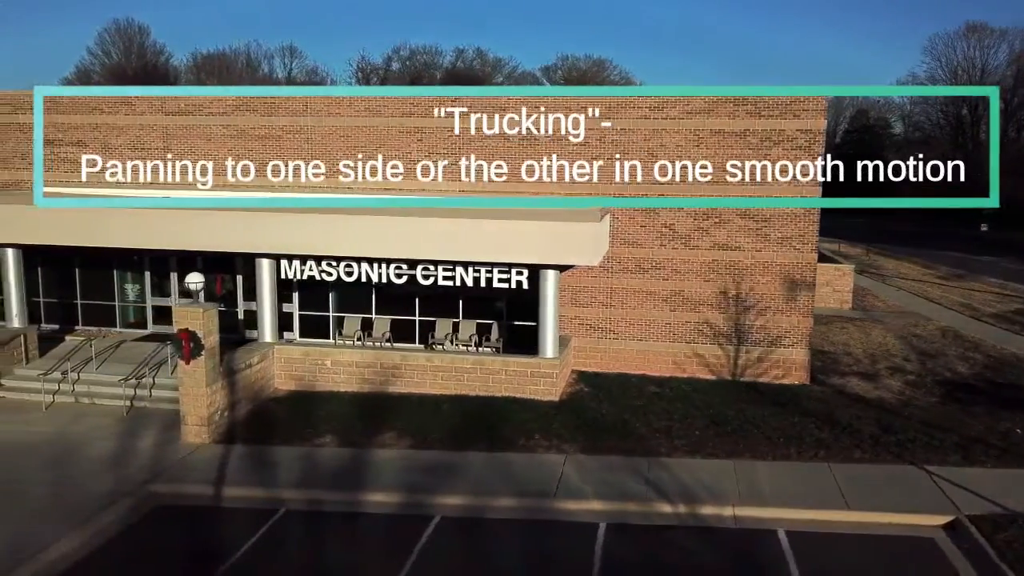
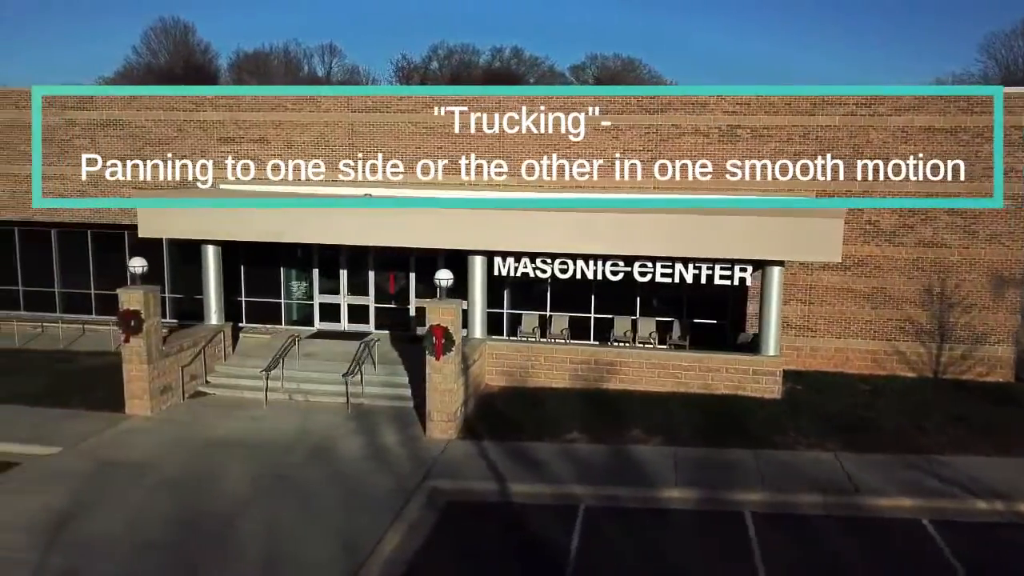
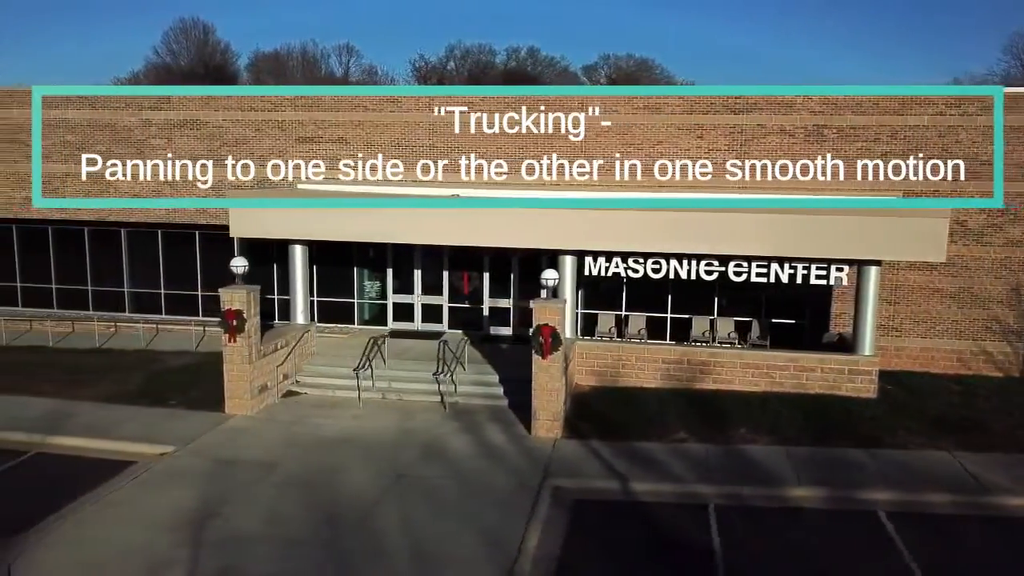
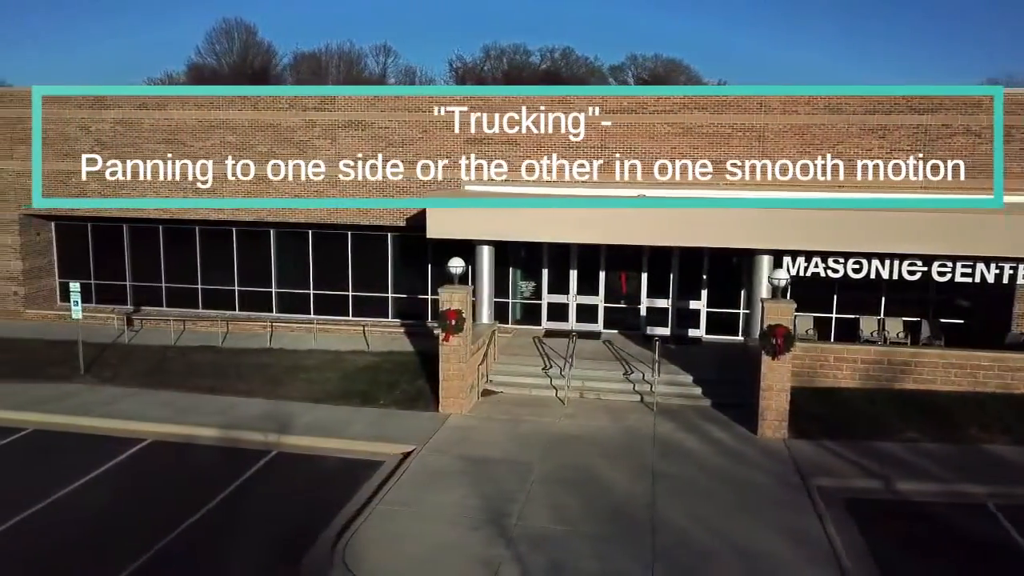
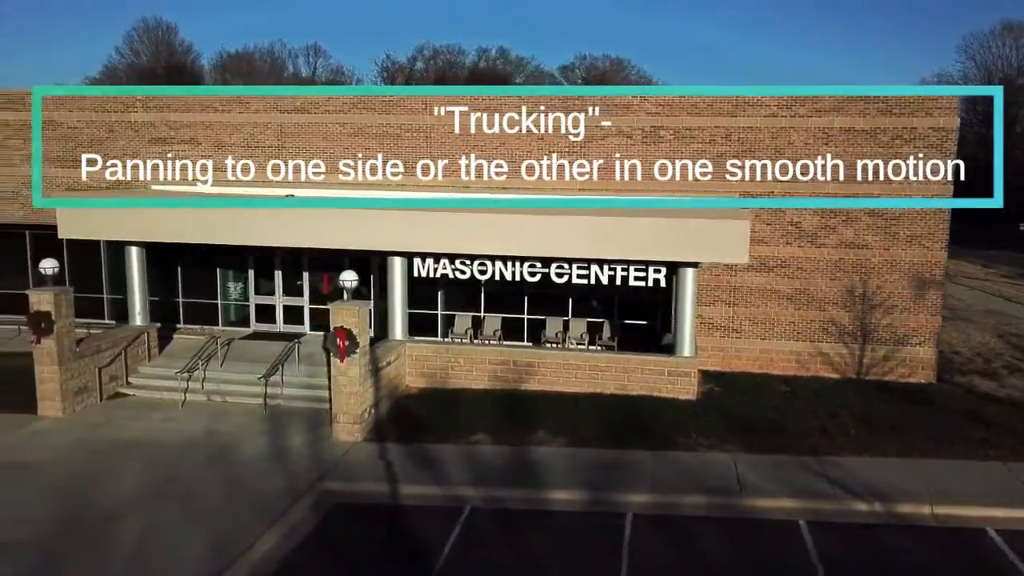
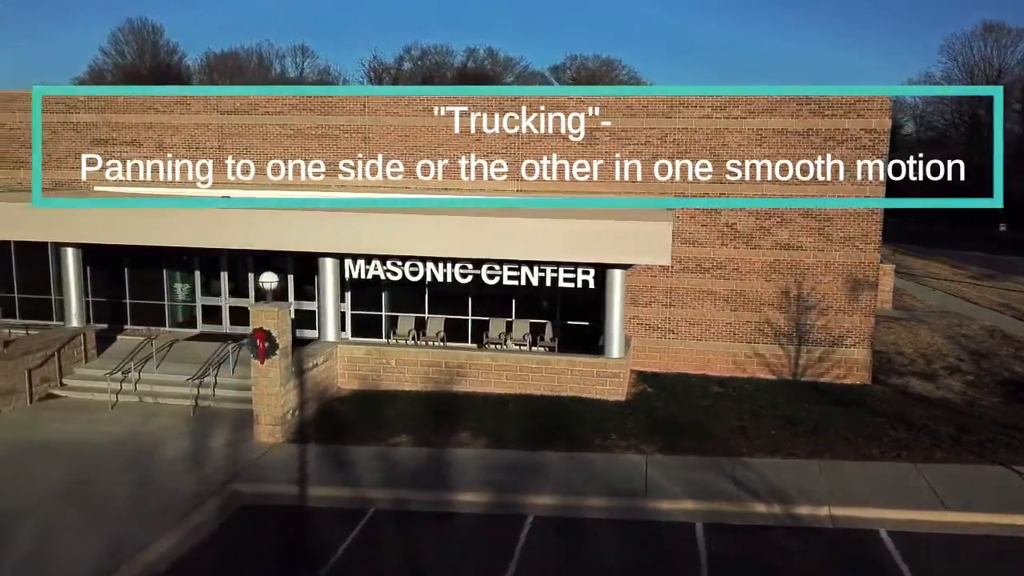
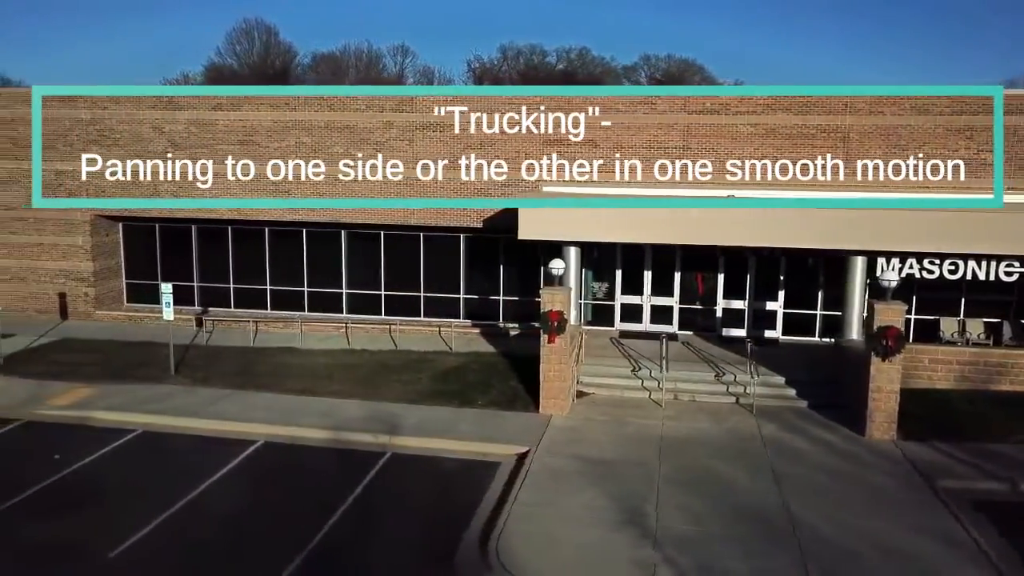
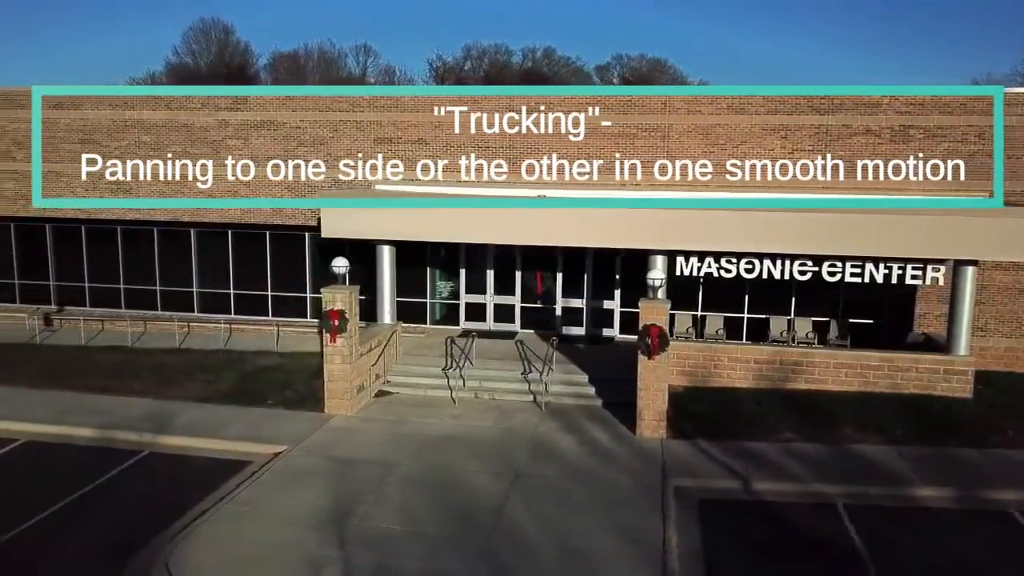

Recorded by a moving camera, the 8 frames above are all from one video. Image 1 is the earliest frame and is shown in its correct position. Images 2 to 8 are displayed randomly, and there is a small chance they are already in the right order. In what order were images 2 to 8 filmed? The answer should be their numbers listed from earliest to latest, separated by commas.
6, 5, 2, 3, 8, 4, 7
